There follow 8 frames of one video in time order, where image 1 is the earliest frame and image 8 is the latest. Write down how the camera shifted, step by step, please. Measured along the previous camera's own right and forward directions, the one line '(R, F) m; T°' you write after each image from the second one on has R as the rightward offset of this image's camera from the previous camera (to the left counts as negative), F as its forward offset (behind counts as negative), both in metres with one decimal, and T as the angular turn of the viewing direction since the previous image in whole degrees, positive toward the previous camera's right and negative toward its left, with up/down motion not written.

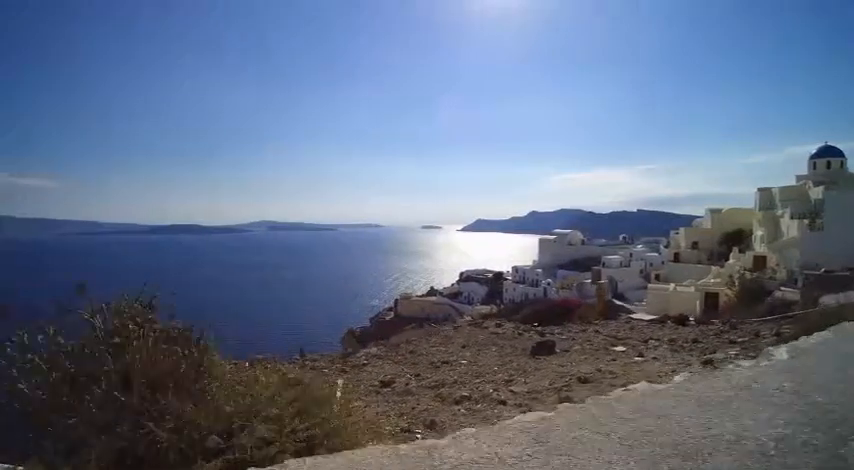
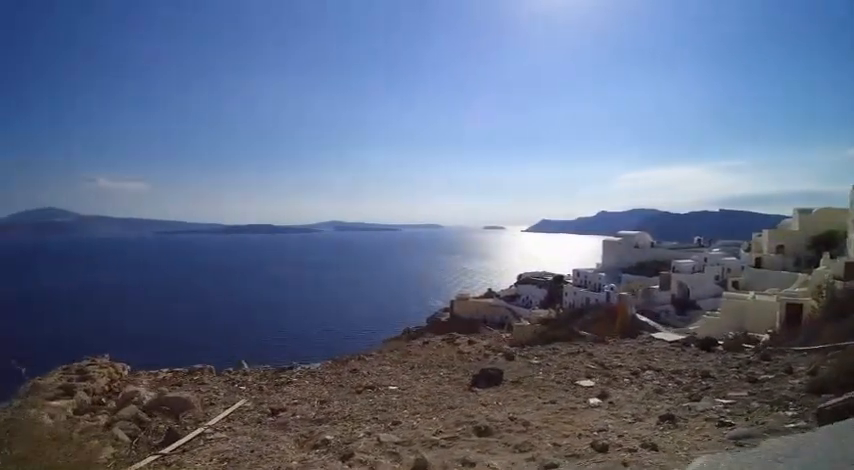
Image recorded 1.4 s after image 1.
(+1.1, +0.9) m; -7°
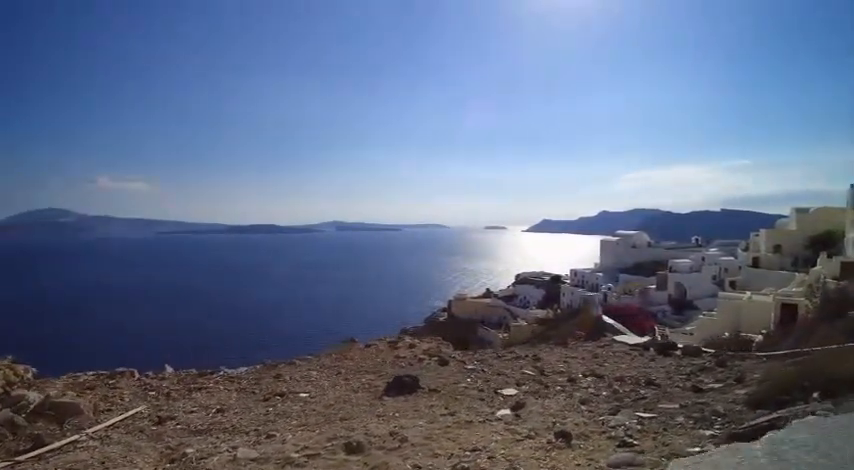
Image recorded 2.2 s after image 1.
(+0.6, +0.3) m; 0°
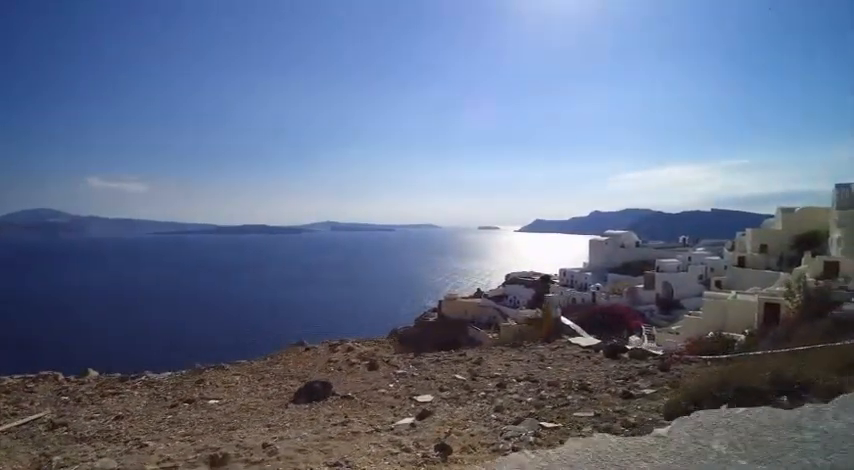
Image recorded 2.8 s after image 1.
(+0.5, +0.2) m; +1°
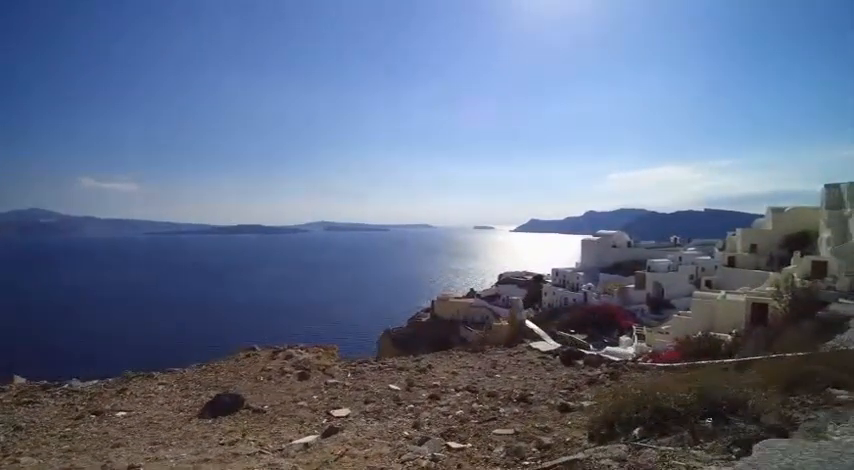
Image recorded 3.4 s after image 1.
(+0.4, +0.2) m; 0°
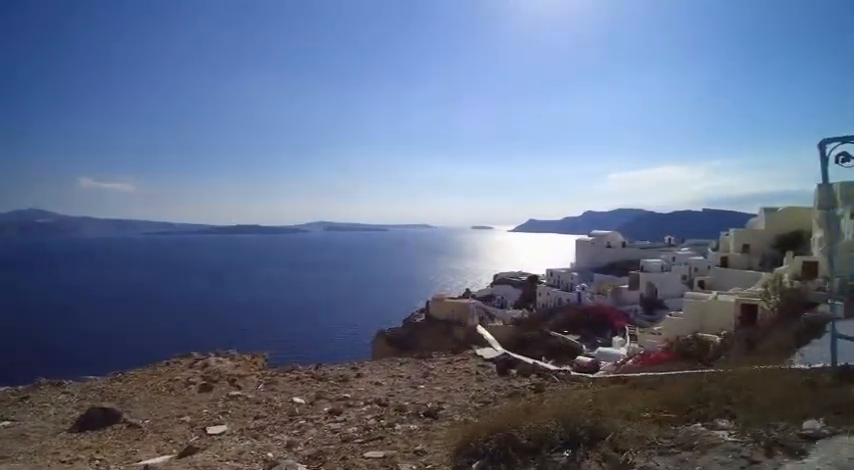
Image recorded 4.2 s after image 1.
(+0.6, +0.2) m; 0°
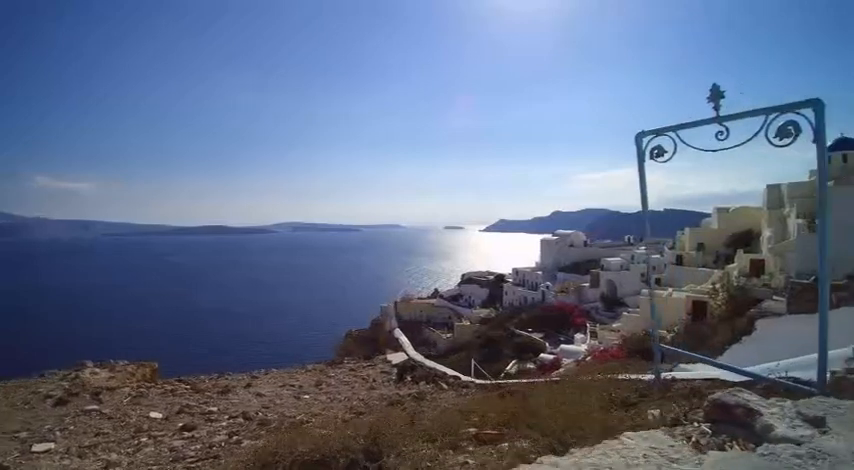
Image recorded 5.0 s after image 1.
(+0.7, +0.1) m; +3°
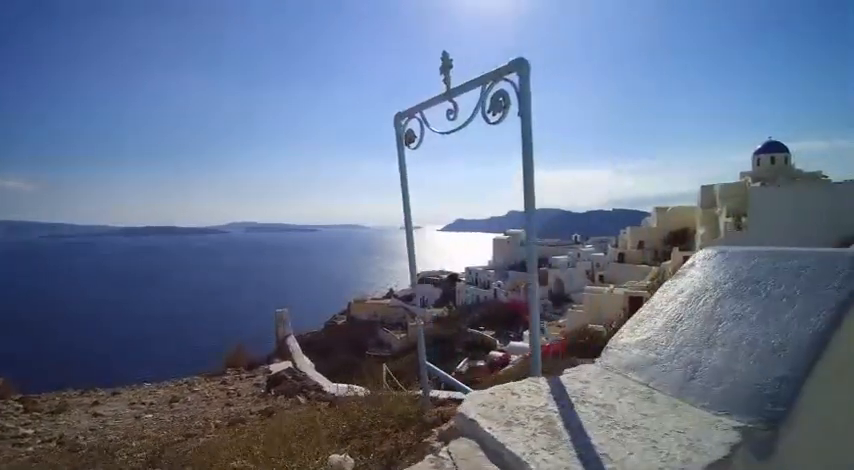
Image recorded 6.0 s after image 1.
(+0.7, +0.2) m; +4°
